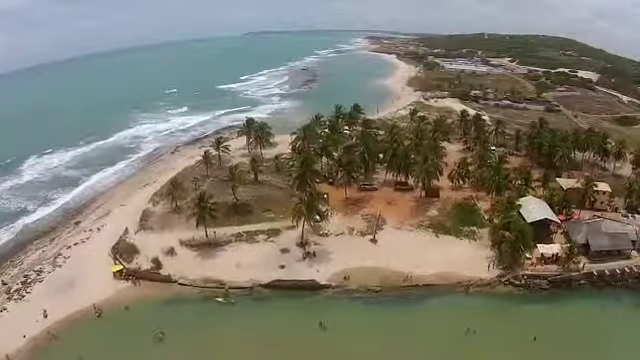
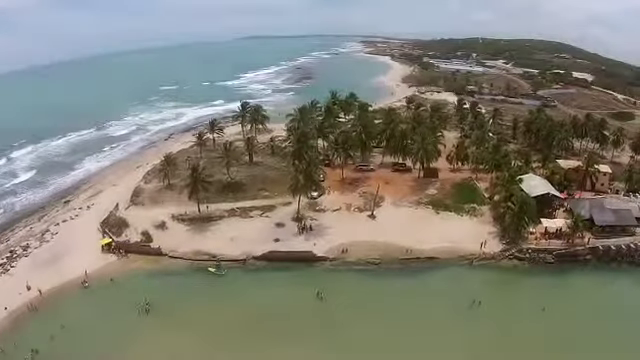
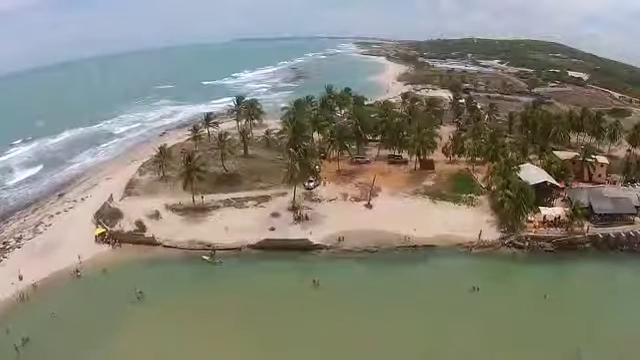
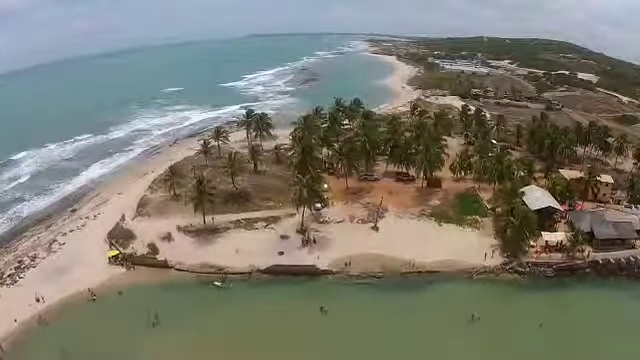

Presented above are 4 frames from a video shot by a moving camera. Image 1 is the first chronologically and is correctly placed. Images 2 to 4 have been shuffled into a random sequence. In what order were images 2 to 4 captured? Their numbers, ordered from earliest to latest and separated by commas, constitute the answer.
4, 2, 3
